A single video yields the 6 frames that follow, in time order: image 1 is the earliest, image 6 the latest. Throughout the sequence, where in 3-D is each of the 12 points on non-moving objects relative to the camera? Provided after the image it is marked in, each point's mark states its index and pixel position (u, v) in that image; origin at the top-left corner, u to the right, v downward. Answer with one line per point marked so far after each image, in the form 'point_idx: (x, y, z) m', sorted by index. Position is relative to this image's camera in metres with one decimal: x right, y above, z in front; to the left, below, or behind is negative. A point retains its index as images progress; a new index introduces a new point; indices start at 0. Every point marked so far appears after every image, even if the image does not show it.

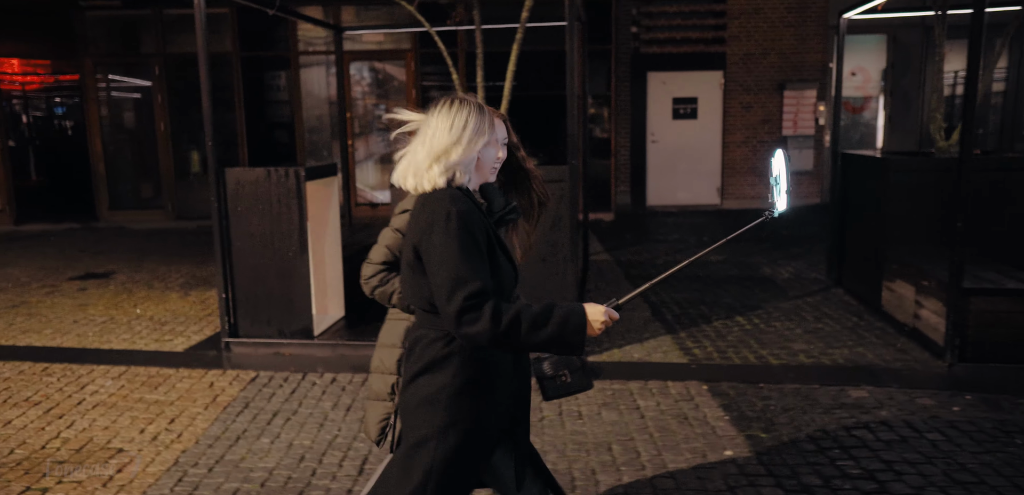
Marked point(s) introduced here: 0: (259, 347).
0: (-2.1, -0.8, +5.6) m
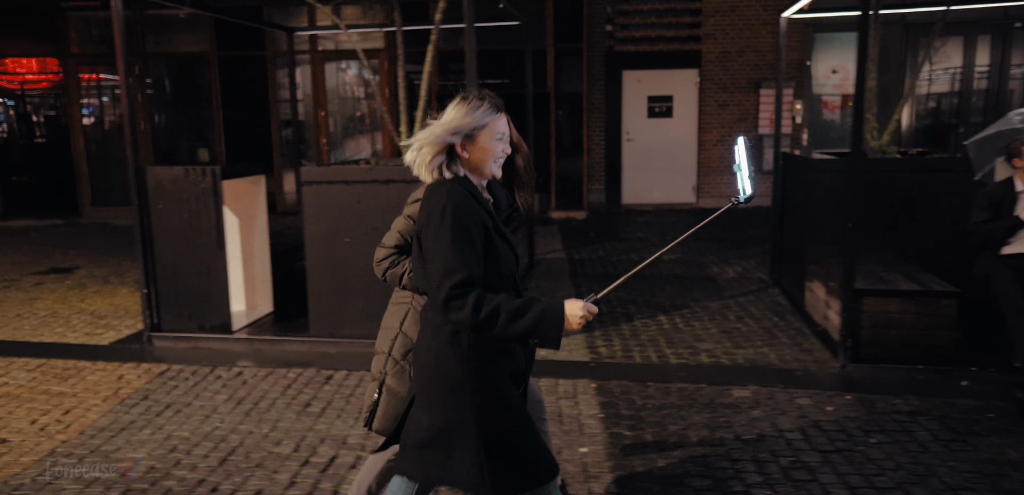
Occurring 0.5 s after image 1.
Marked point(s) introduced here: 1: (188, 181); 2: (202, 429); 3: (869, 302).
0: (-2.8, -0.8, +5.7) m
1: (-2.6, +0.5, +5.5) m
2: (-1.9, -1.1, +4.1) m
3: (+2.5, -0.4, +4.8) m
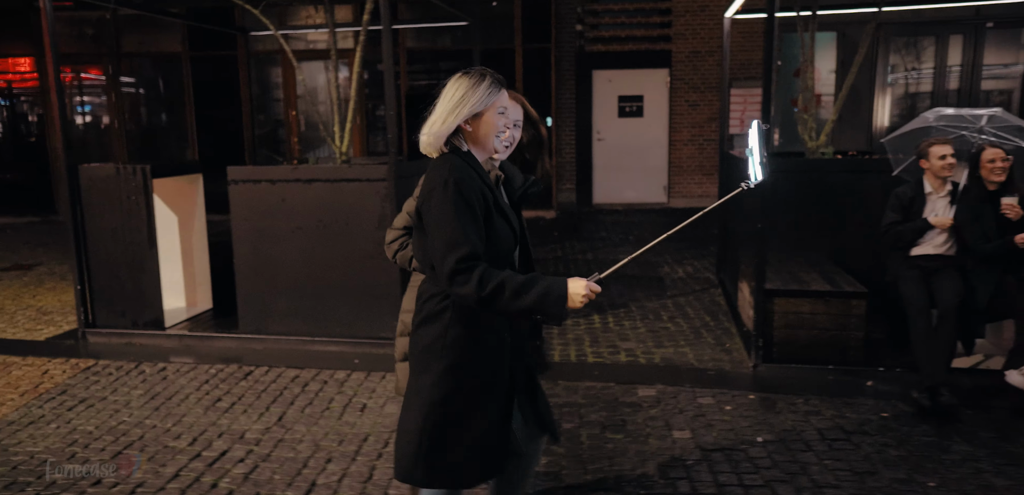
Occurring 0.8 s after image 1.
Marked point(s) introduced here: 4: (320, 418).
0: (-3.4, -0.8, +5.8) m
1: (-3.2, +0.6, +5.6) m
2: (-2.5, -1.1, +4.2) m
3: (+1.9, -0.4, +4.8) m
4: (-1.2, -1.1, +4.2) m
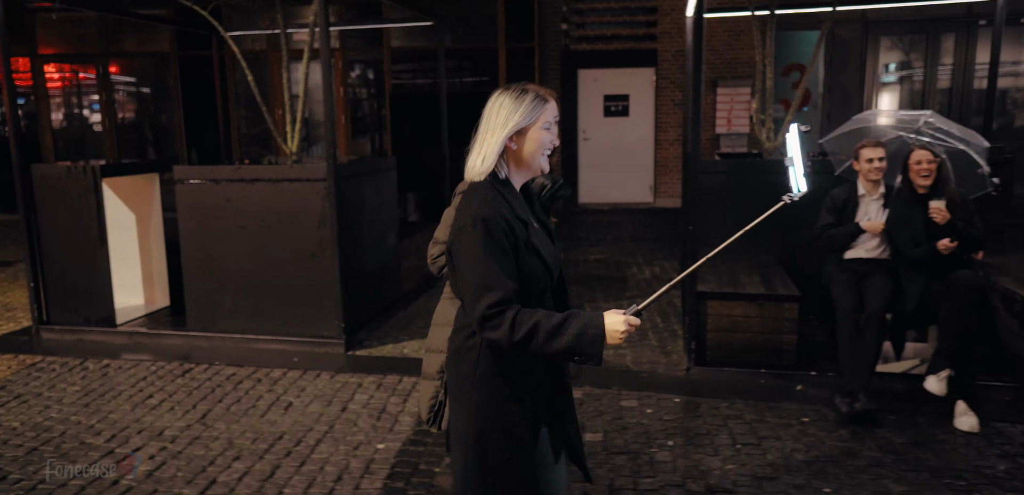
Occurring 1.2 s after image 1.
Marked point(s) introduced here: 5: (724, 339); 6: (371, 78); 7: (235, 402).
0: (-3.9, -0.7, +5.9) m
1: (-3.7, +0.6, +5.7) m
2: (-3.0, -1.1, +4.2) m
3: (+1.4, -0.4, +4.8) m
4: (-1.7, -1.1, +4.3) m
5: (+1.5, -0.6, +4.8) m
6: (-2.6, +3.1, +12.6) m
7: (-1.8, -1.0, +4.5) m
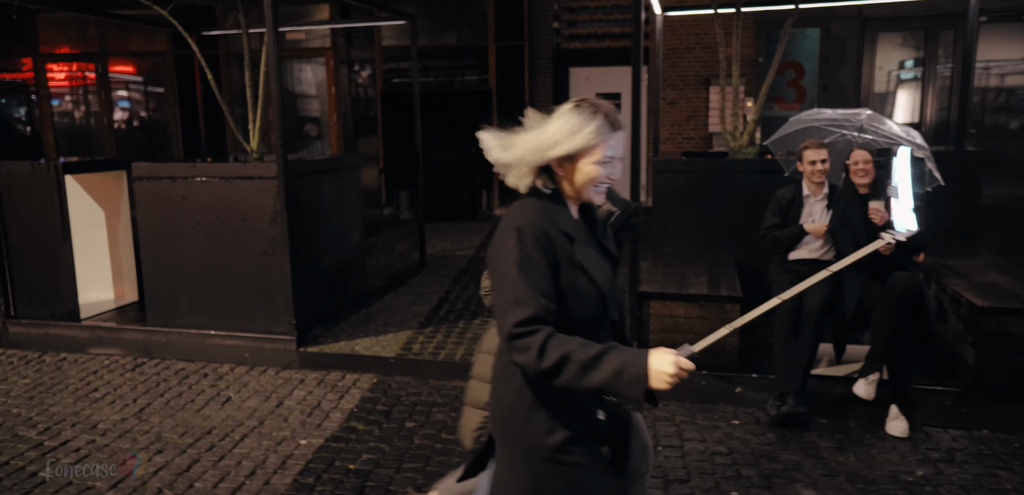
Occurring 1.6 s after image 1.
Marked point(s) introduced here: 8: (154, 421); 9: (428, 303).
0: (-4.2, -0.7, +6.0) m
1: (-4.1, +0.6, +5.8) m
2: (-3.4, -1.0, +4.3) m
3: (+1.0, -0.4, +4.7) m
4: (-2.1, -1.0, +4.3) m
5: (+1.1, -0.6, +4.8) m
6: (-2.8, +3.2, +12.7) m
7: (-2.3, -1.0, +4.6) m
8: (-2.2, -1.1, +4.2) m
9: (-0.8, -0.6, +6.9) m
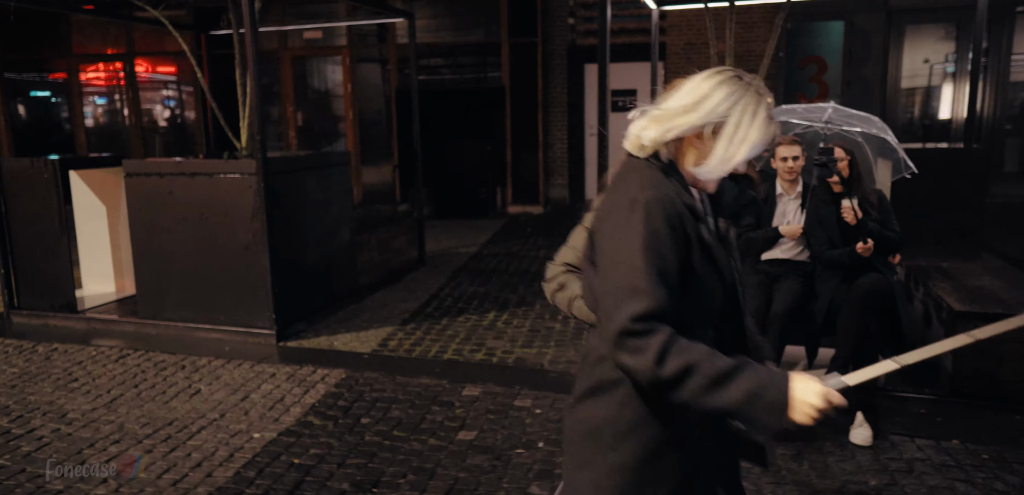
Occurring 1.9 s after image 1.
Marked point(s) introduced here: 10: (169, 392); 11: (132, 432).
0: (-4.4, -0.6, +6.2) m
1: (-4.2, +0.7, +6.0) m
2: (-3.7, -1.0, +4.5) m
3: (+0.8, -0.4, +4.7) m
4: (-2.4, -1.0, +4.4) m
5: (+0.9, -0.6, +4.7) m
6: (-2.5, +3.2, +12.8) m
7: (-2.5, -1.0, +4.7) m
8: (-2.5, -1.0, +4.3) m
9: (-0.9, -0.5, +6.9) m
10: (-2.3, -1.0, +4.6) m
11: (-2.2, -1.1, +4.0) m
